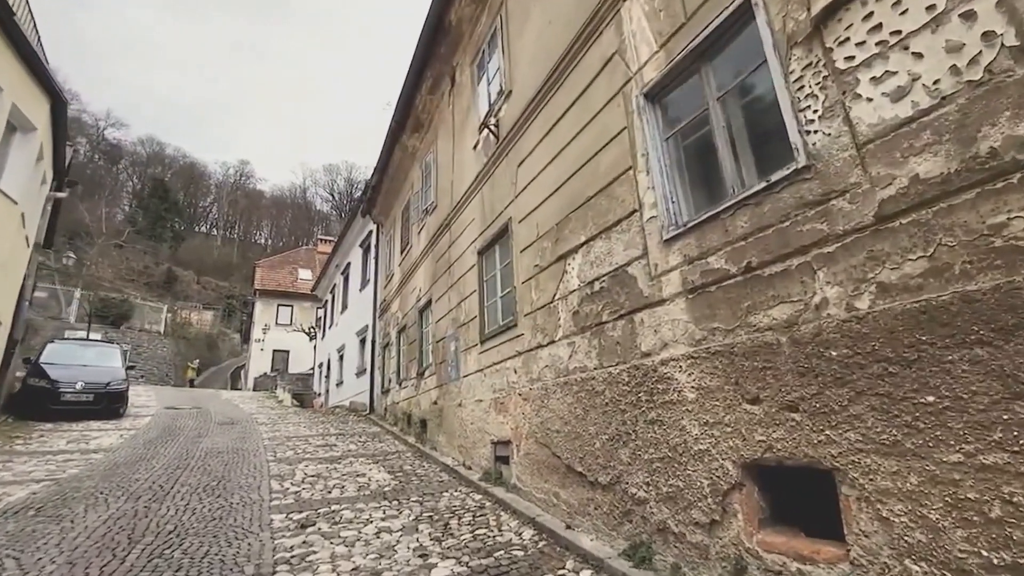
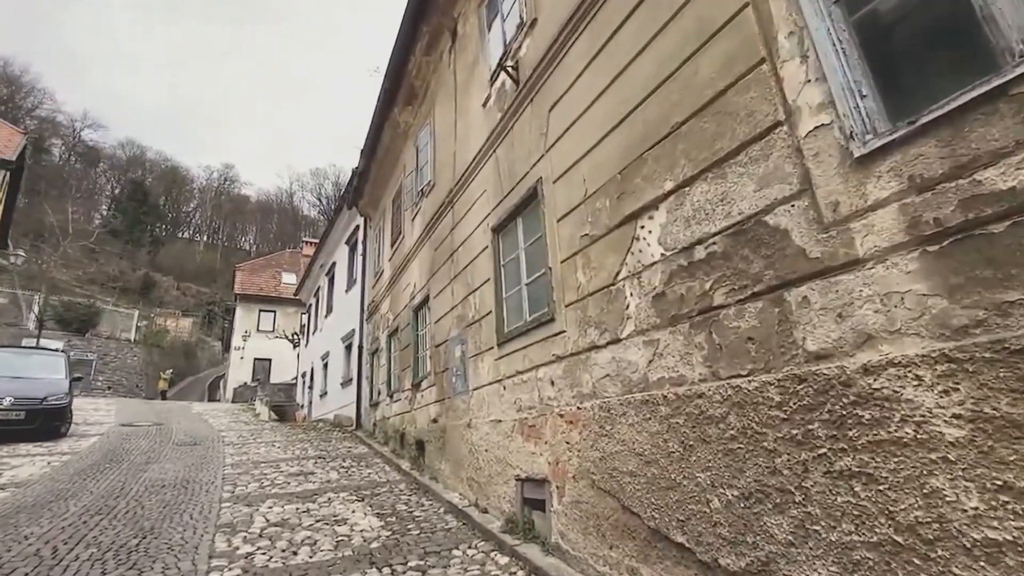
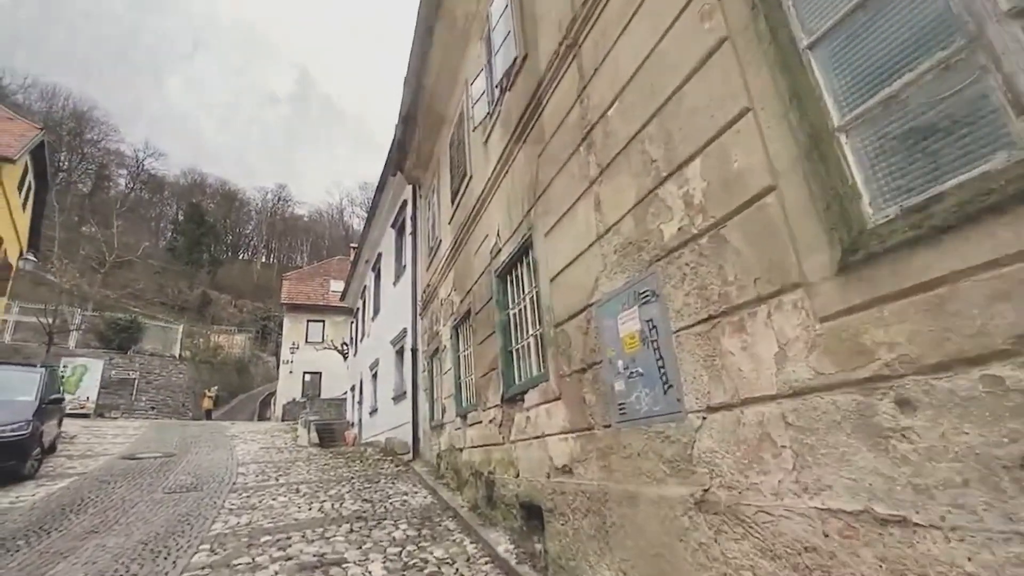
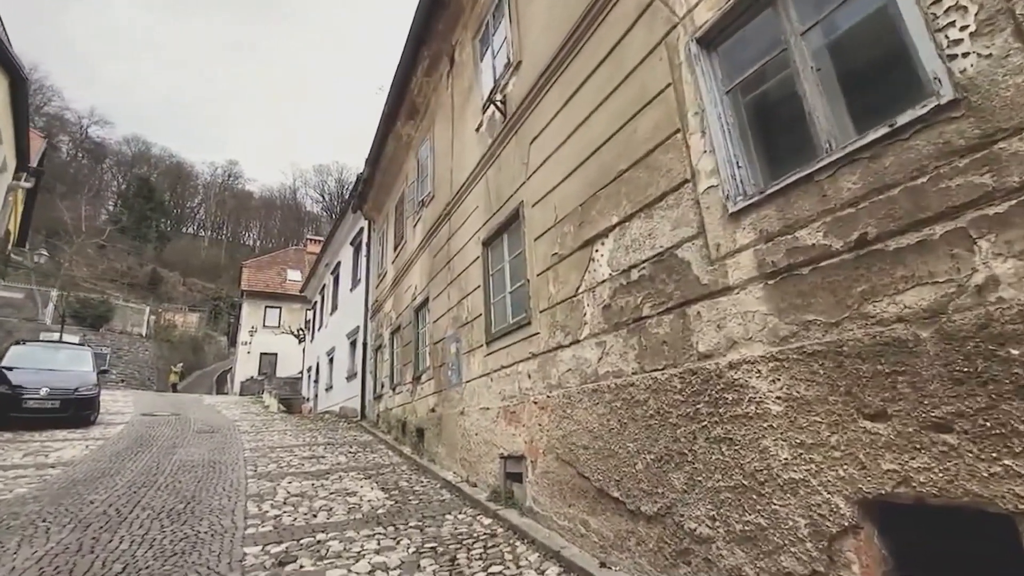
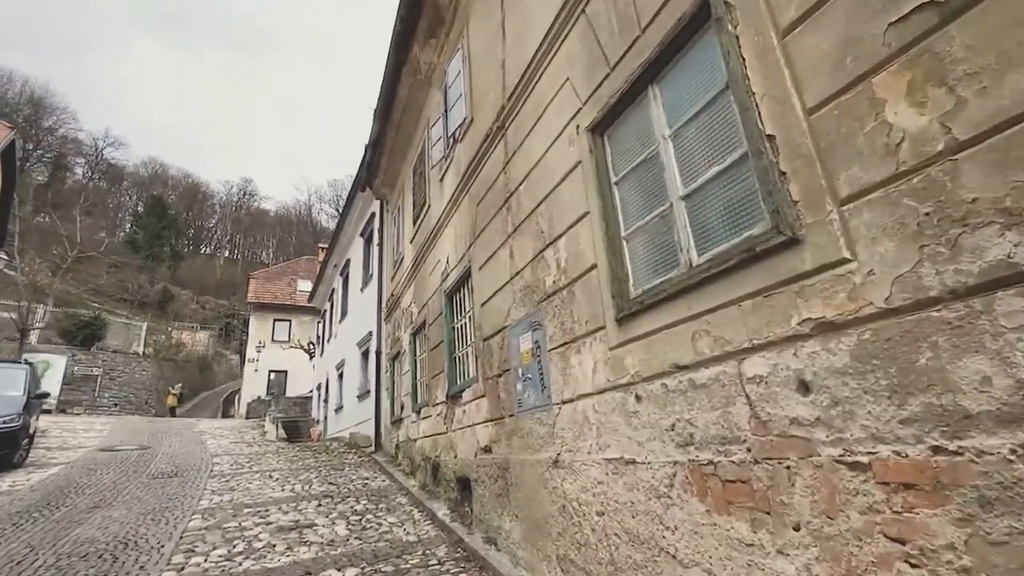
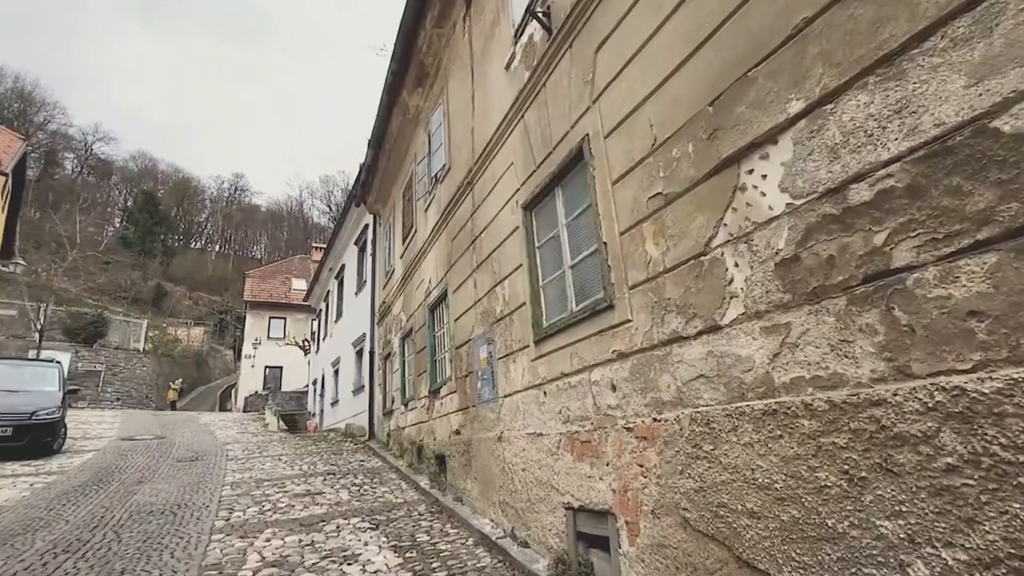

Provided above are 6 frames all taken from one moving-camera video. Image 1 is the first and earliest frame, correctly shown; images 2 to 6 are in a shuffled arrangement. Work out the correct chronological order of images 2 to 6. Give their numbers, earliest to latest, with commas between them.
4, 2, 6, 5, 3
